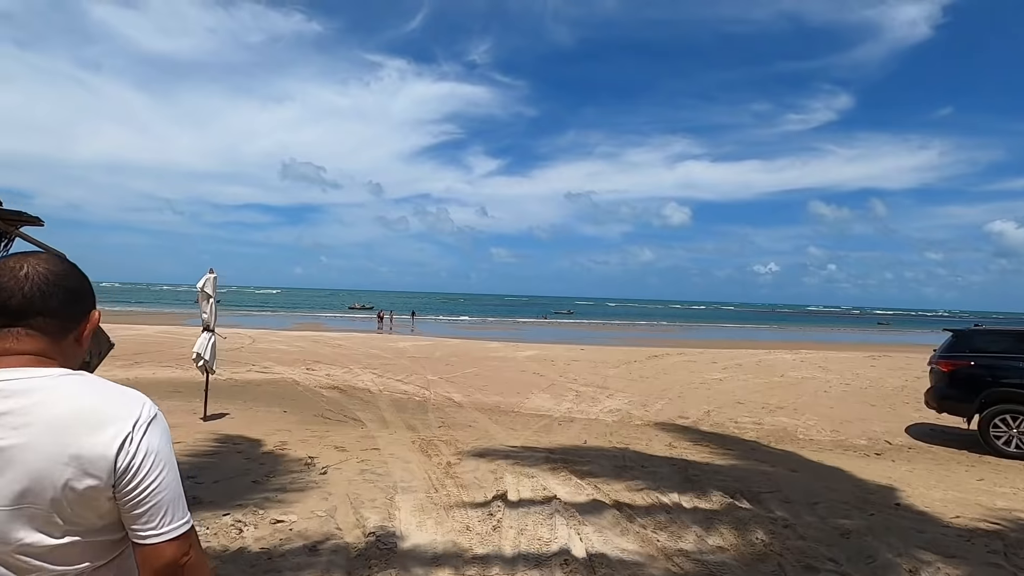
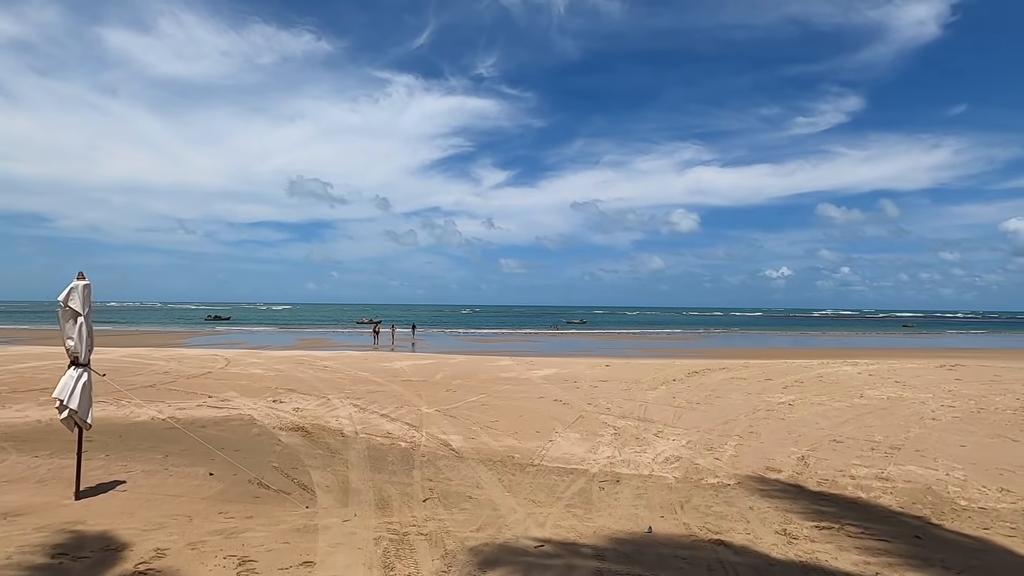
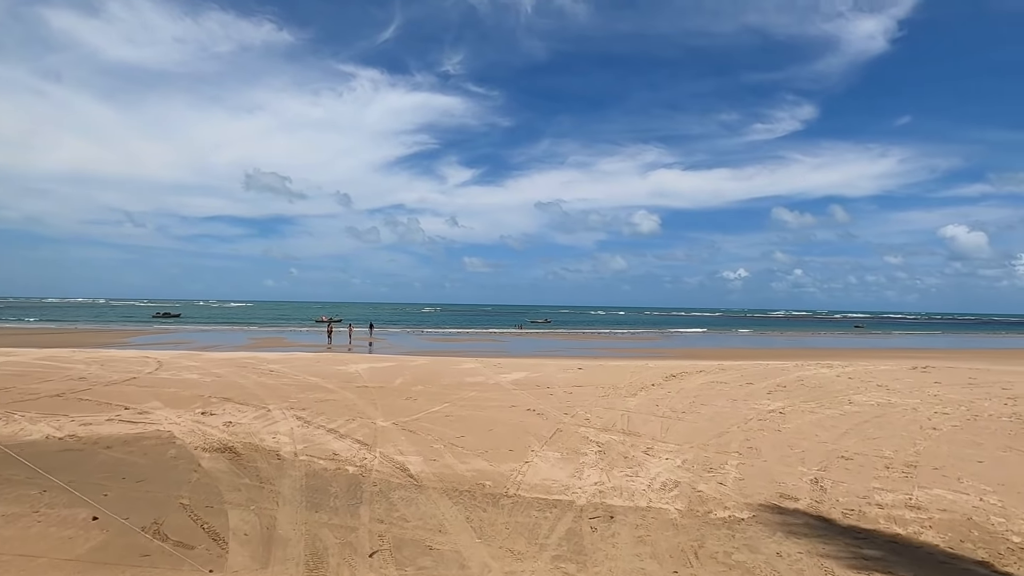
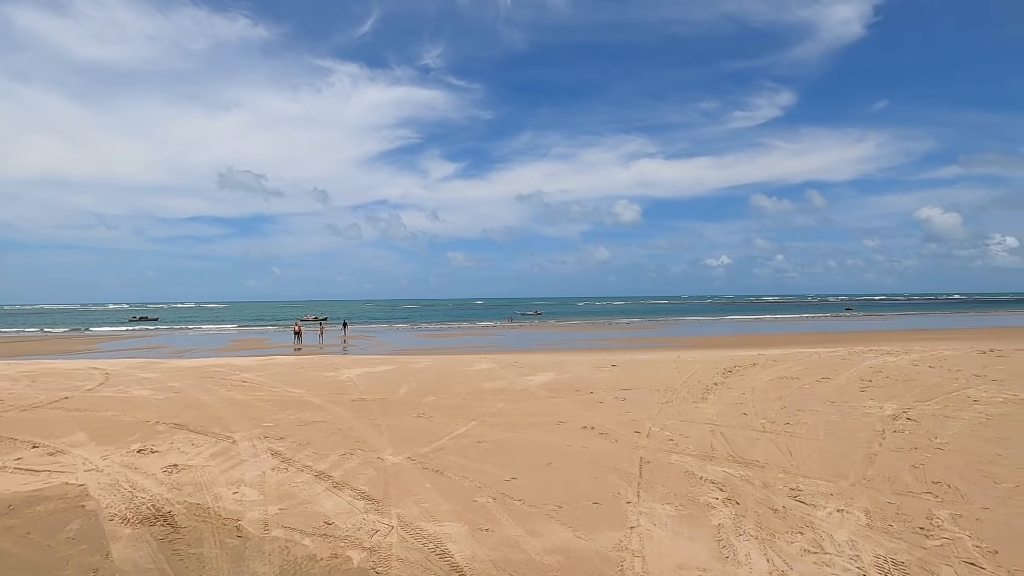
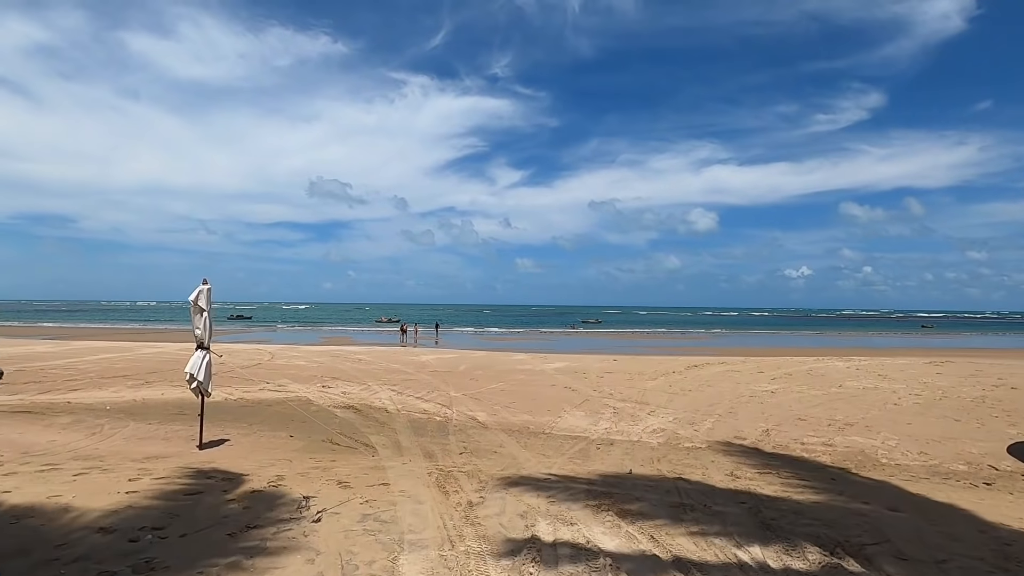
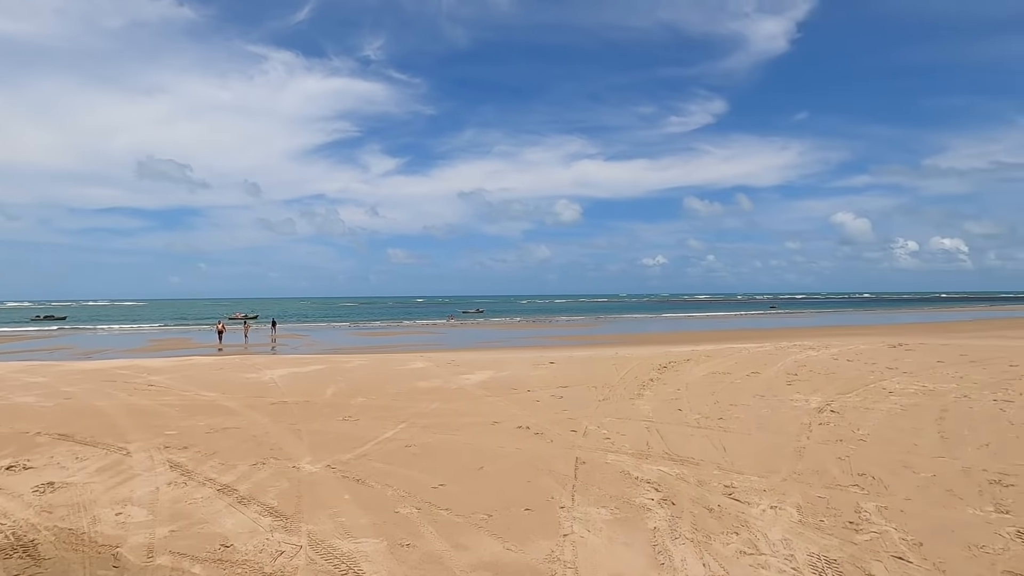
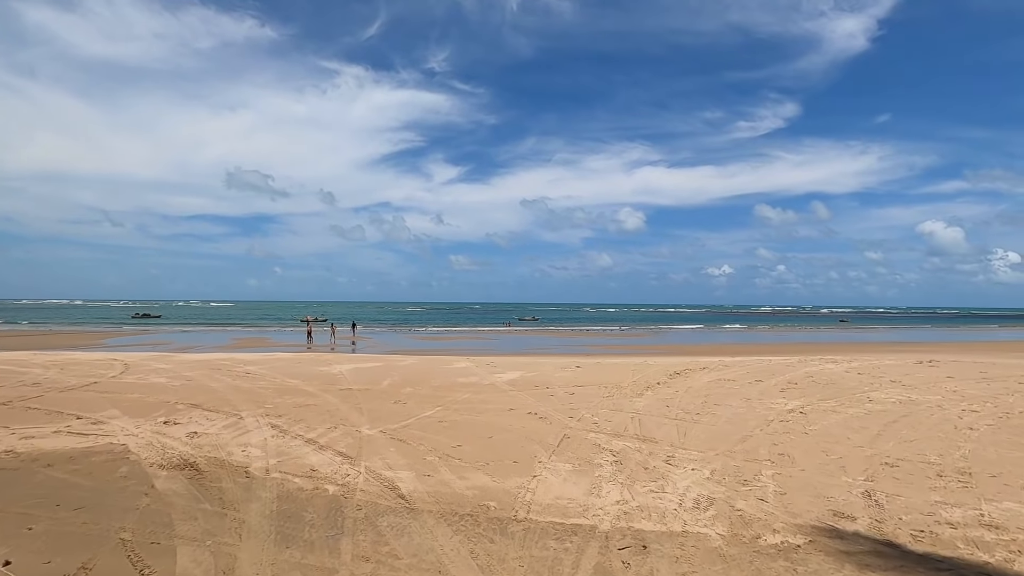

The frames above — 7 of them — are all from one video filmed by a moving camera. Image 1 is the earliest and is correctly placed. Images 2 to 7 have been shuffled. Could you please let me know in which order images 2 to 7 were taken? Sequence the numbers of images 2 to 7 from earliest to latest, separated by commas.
5, 2, 3, 7, 4, 6
